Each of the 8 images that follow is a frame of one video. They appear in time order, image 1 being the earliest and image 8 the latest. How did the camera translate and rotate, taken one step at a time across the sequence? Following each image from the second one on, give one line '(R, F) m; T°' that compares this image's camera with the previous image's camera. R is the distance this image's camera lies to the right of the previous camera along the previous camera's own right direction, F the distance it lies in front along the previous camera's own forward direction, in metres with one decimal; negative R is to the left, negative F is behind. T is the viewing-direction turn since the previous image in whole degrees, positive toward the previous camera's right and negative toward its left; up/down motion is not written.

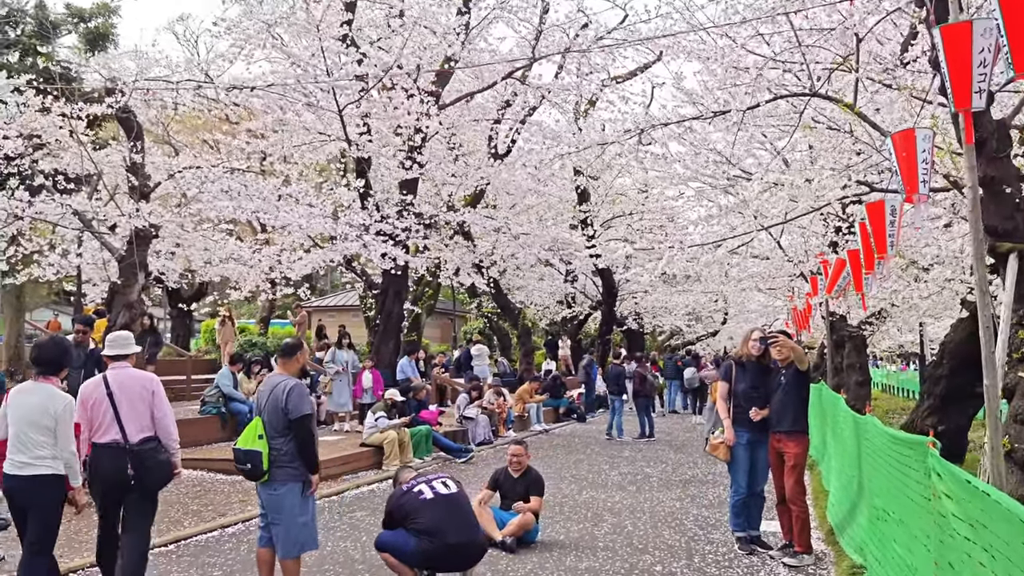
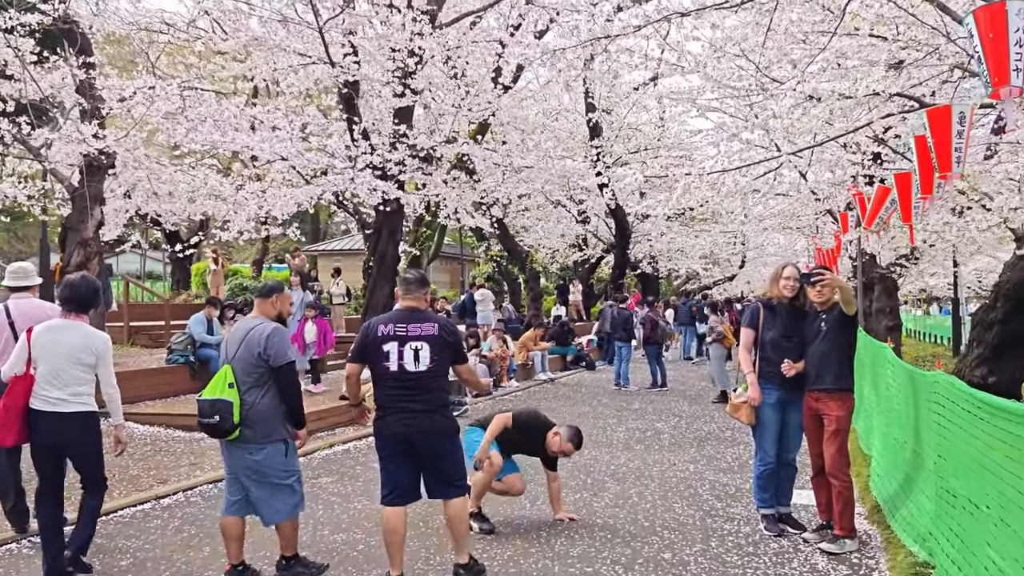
(+0.2, +1.1) m; -1°
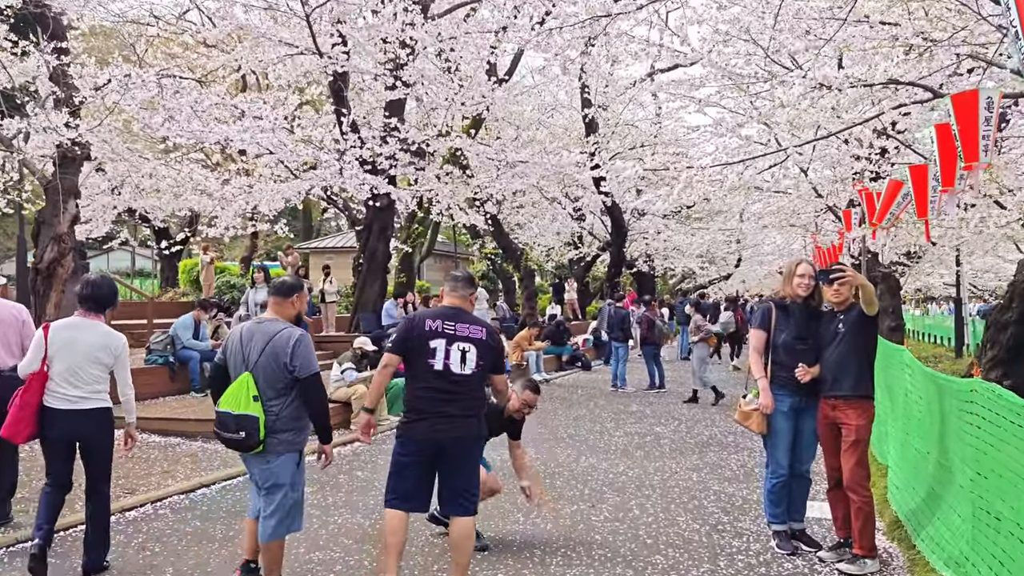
(0.0, +0.4) m; 0°
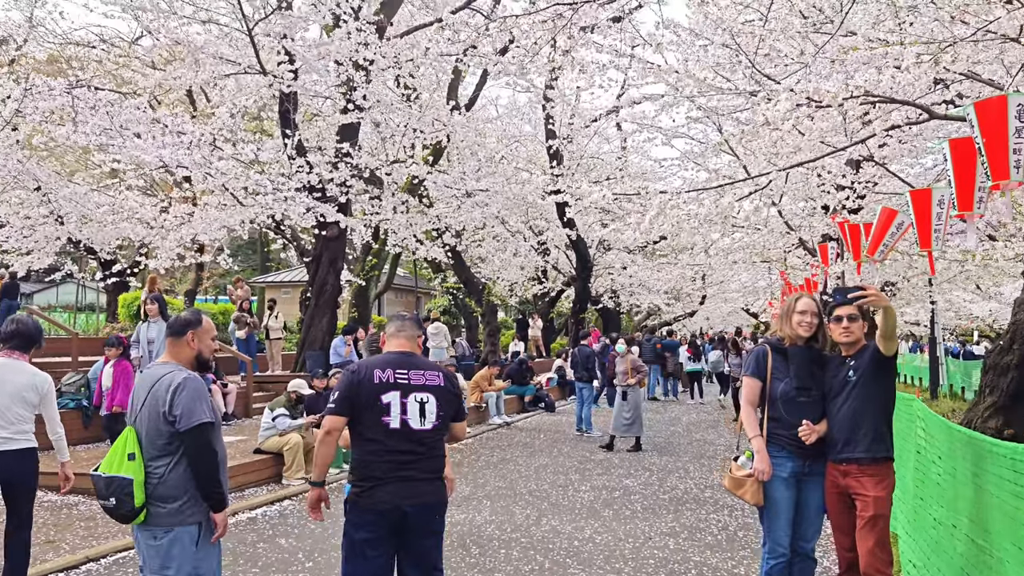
(+0.1, +0.9) m; +2°
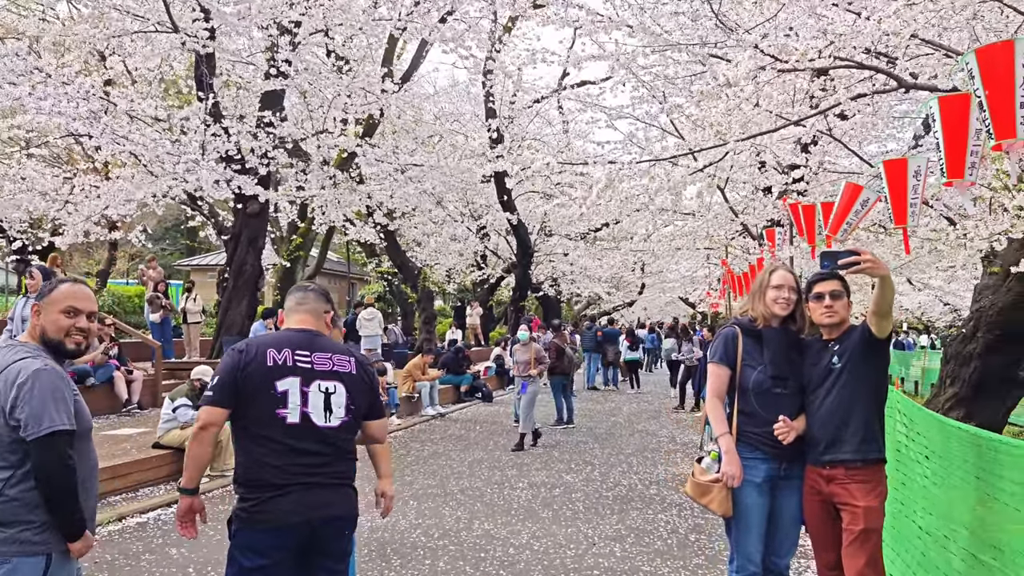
(+0.1, +0.7) m; +4°
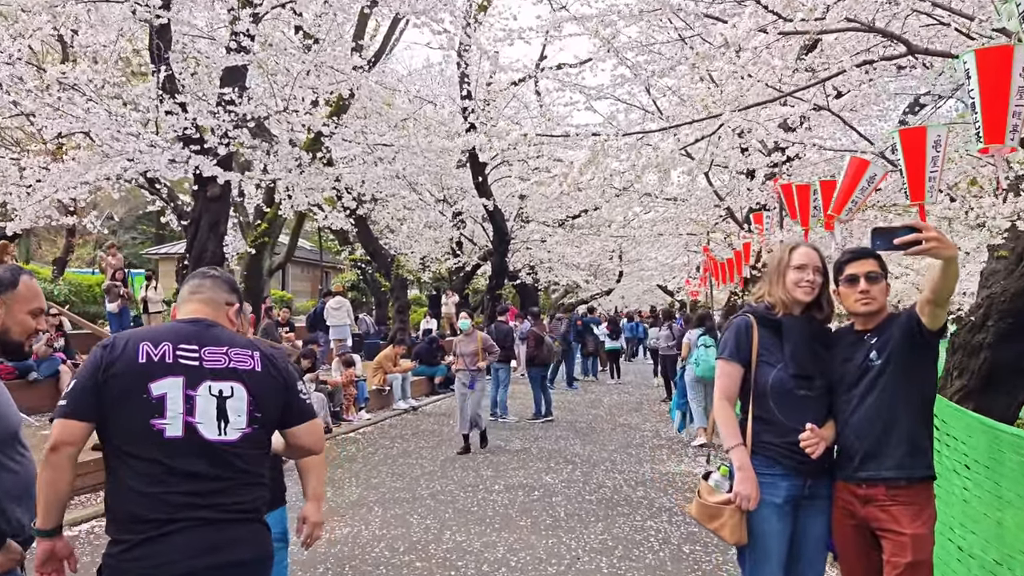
(0.0, +0.6) m; +1°
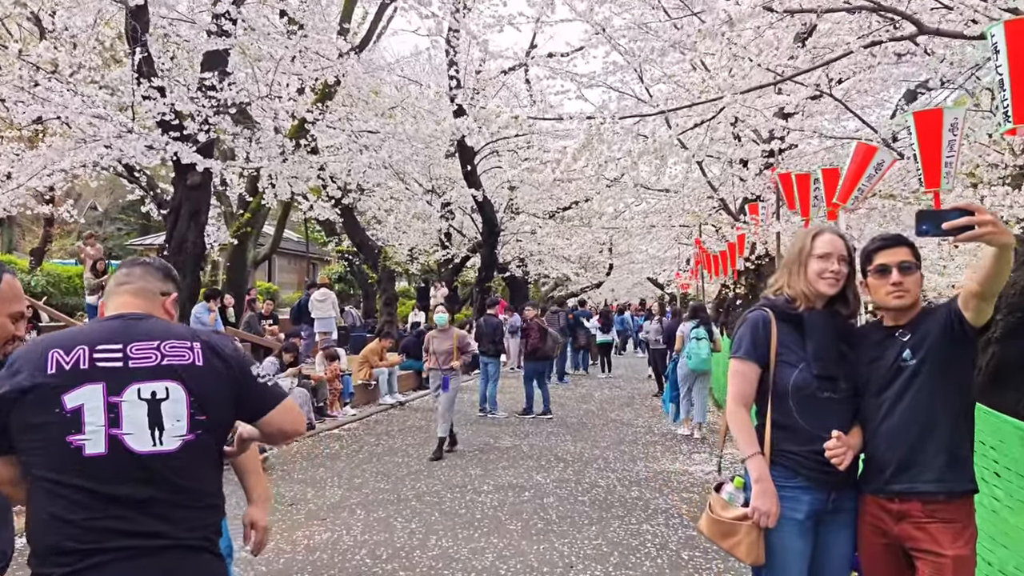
(0.0, +0.3) m; +1°
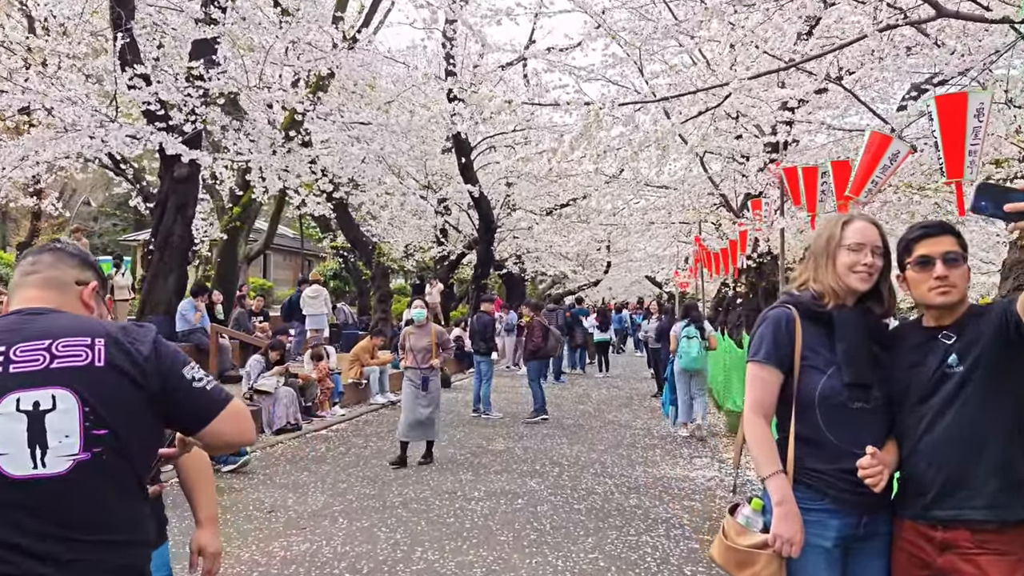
(0.0, +0.3) m; 0°
